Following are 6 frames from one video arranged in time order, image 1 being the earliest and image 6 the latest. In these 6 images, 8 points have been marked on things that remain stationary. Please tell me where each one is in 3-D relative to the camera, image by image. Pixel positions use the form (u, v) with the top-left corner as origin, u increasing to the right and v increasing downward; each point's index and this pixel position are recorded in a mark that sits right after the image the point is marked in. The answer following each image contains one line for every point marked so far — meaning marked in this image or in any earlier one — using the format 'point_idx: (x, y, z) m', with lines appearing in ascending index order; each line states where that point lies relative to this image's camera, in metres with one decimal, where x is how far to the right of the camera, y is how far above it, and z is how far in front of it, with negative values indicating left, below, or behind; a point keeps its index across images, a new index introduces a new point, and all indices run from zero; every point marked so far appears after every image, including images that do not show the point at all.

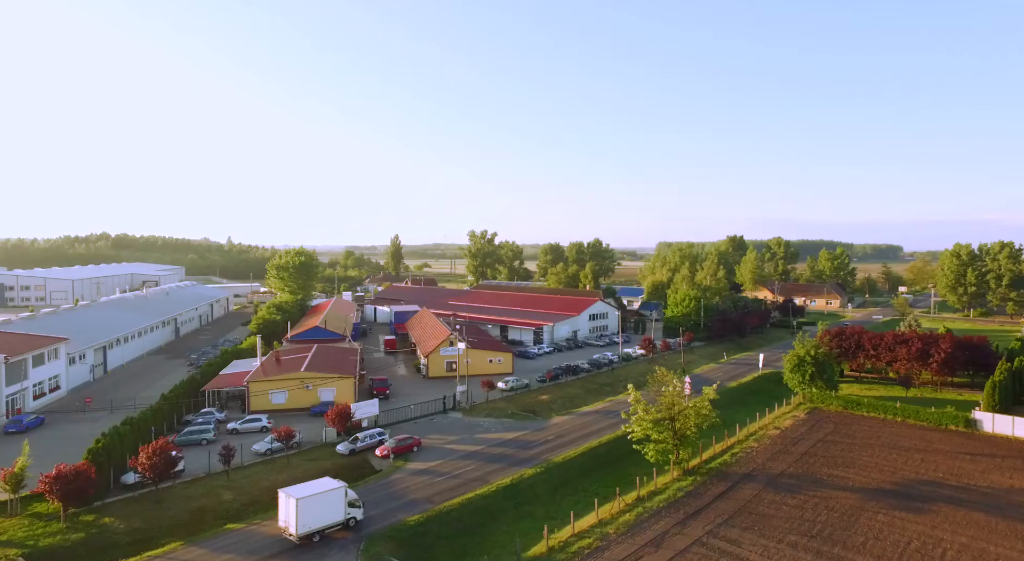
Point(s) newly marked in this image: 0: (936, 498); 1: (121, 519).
0: (+13.7, -7.0, +19.2) m
1: (-10.0, -6.1, +15.2) m
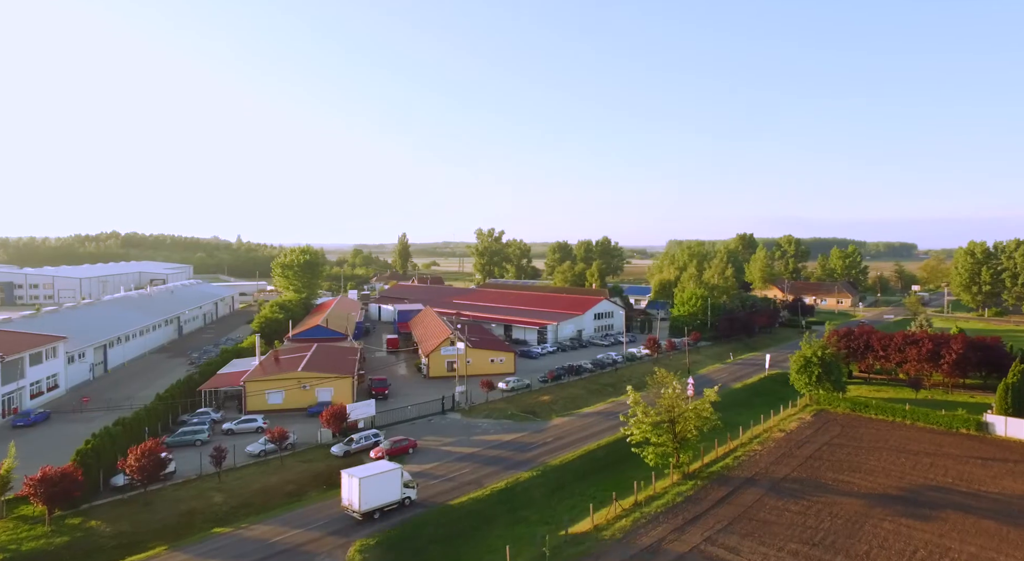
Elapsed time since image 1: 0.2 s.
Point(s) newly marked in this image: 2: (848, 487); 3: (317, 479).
0: (+13.5, -7.0, +18.6) m
1: (-10.2, -6.1, +15.0) m
2: (+11.3, -6.9, +20.0) m
3: (-6.2, -6.3, +19.0) m
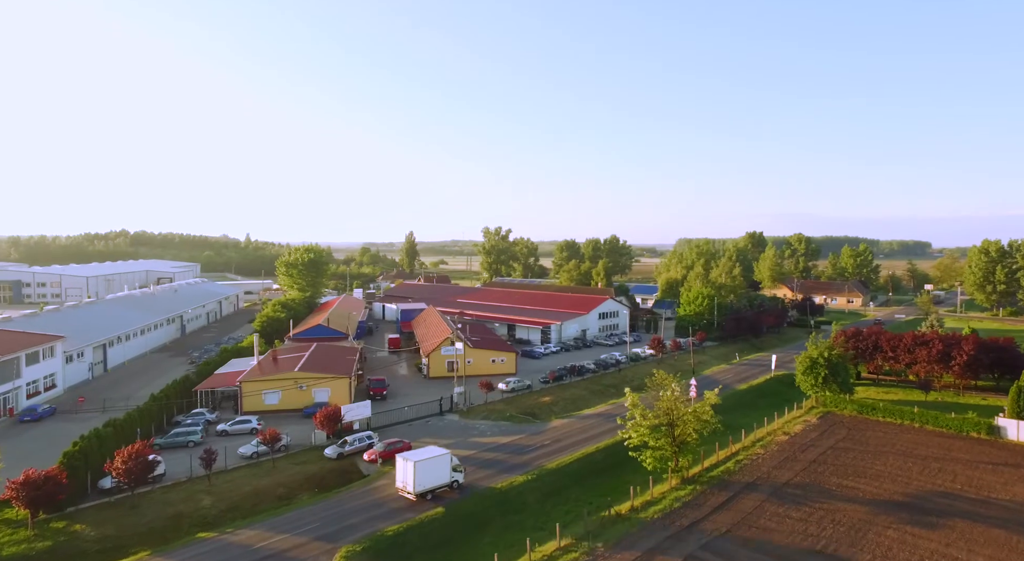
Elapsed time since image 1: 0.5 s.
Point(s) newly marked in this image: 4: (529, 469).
0: (+13.4, -7.0, +18.1) m
1: (-10.4, -6.1, +14.8) m
2: (+11.1, -6.9, +19.4) m
3: (-6.4, -6.3, +18.7) m
4: (+0.6, -6.2, +19.6) m
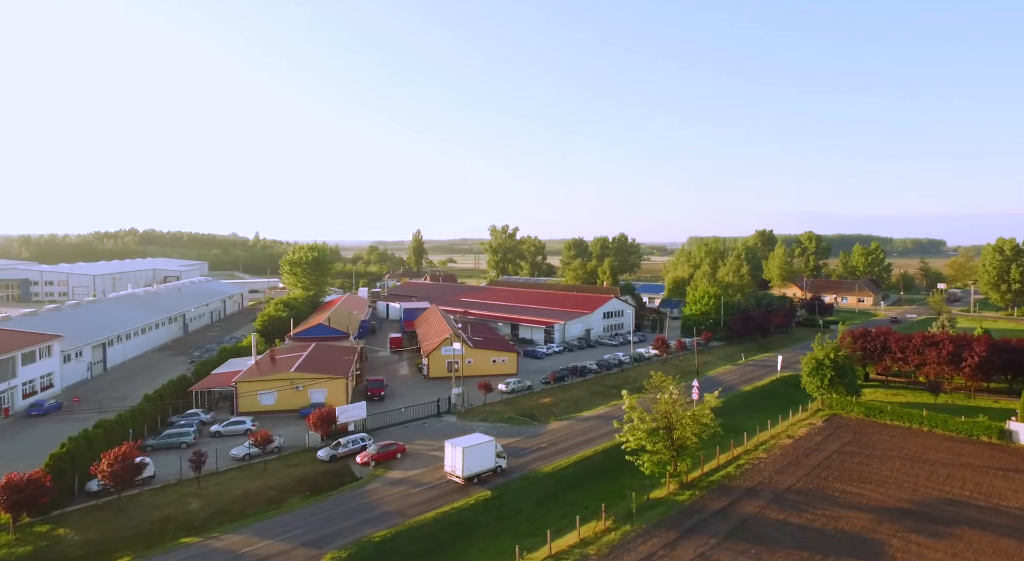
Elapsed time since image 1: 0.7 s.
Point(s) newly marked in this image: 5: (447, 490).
0: (+13.2, -7.1, +17.5) m
1: (-10.6, -6.1, +14.5) m
2: (+11.0, -7.0, +18.9) m
3: (-6.6, -6.3, +18.5) m
4: (+0.4, -6.2, +19.2) m
5: (-1.9, -6.2, +17.7) m
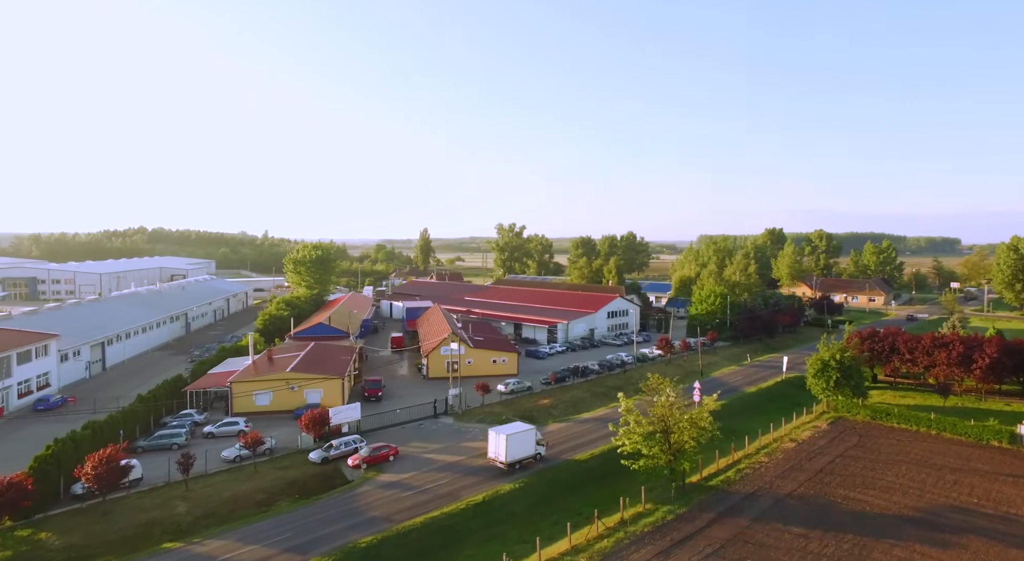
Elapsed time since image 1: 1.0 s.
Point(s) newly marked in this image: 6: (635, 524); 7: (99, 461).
0: (+13.0, -7.1, +17.0) m
1: (-10.9, -6.1, +14.3) m
2: (+10.8, -7.0, +18.4) m
3: (-6.8, -6.3, +18.2) m
4: (+0.2, -6.2, +18.9) m
5: (-2.2, -6.2, +17.4) m
6: (+3.4, -6.7, +16.2) m
7: (-10.6, -4.6, +15.2) m
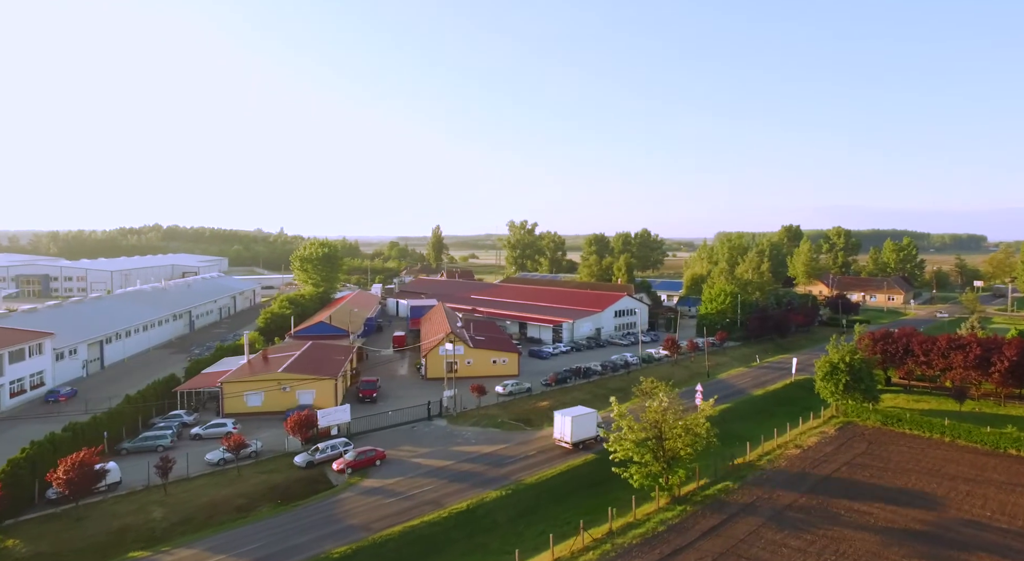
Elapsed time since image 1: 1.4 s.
0: (+12.5, -7.1, +16.0) m
1: (-11.4, -6.1, +14.0) m
2: (+10.4, -7.0, +17.5) m
3: (-7.2, -6.3, +17.7) m
4: (-0.2, -6.2, +18.3) m
5: (-2.6, -6.3, +16.9) m
6: (+2.9, -6.7, +15.5) m
7: (-11.0, -4.6, +14.9) m
